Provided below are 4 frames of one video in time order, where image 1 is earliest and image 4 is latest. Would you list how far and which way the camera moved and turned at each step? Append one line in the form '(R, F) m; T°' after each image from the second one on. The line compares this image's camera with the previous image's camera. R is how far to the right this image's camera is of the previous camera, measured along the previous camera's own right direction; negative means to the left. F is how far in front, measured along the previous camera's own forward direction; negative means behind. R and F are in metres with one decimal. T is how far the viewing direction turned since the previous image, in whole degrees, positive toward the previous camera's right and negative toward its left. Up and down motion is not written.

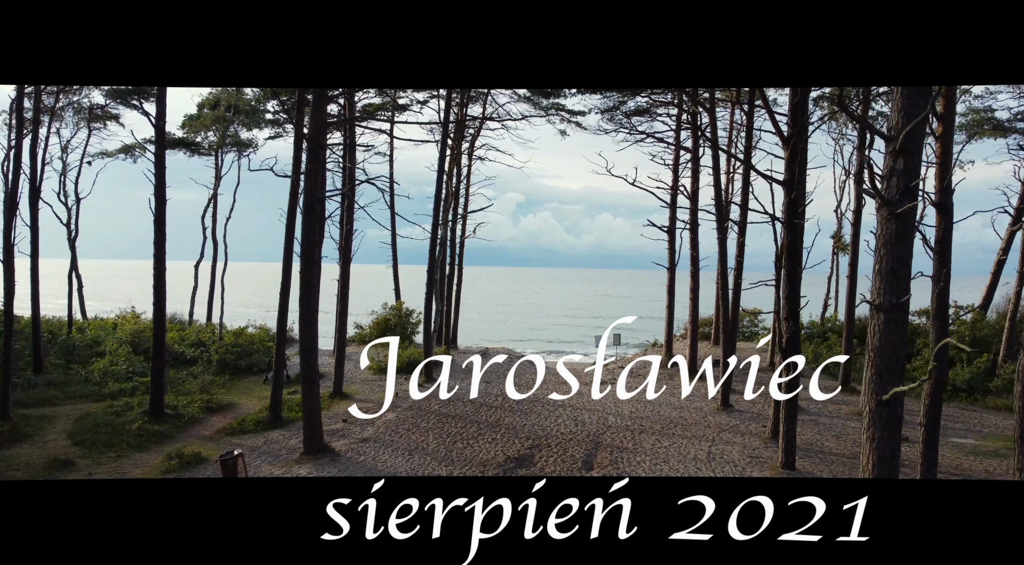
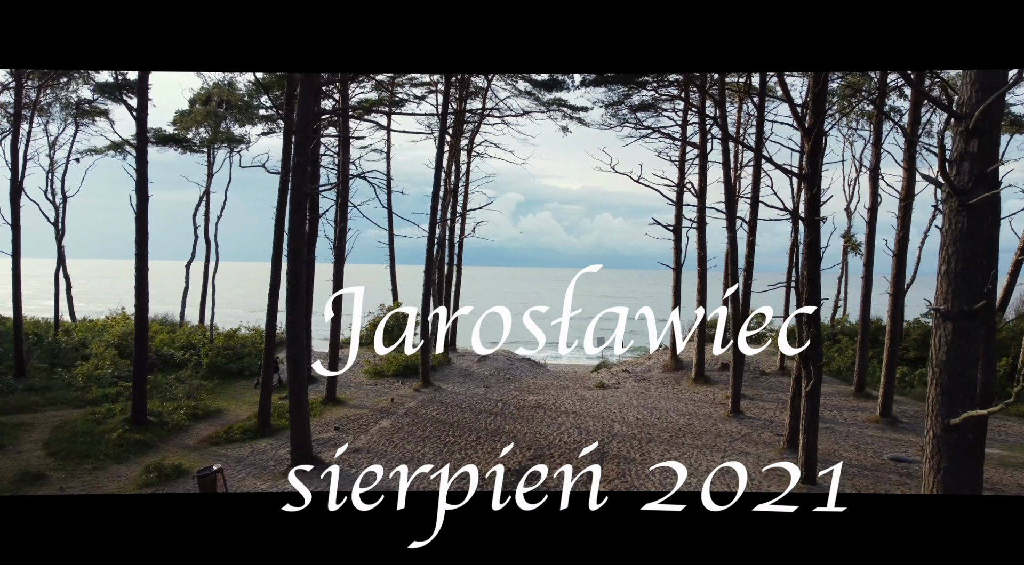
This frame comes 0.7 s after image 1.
(0.0, +0.7) m; 0°
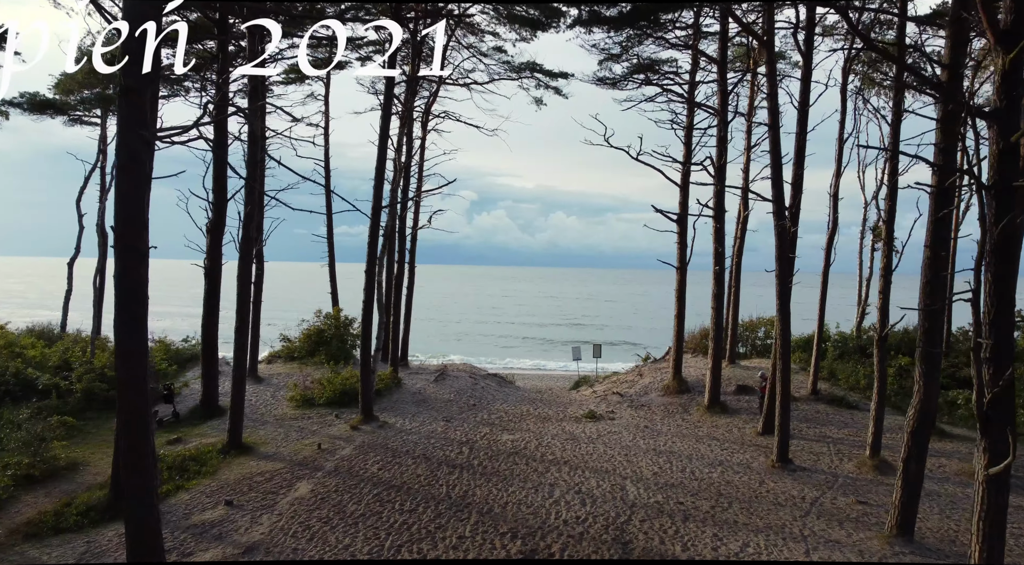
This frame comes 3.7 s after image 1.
(-0.2, +4.1) m; +3°
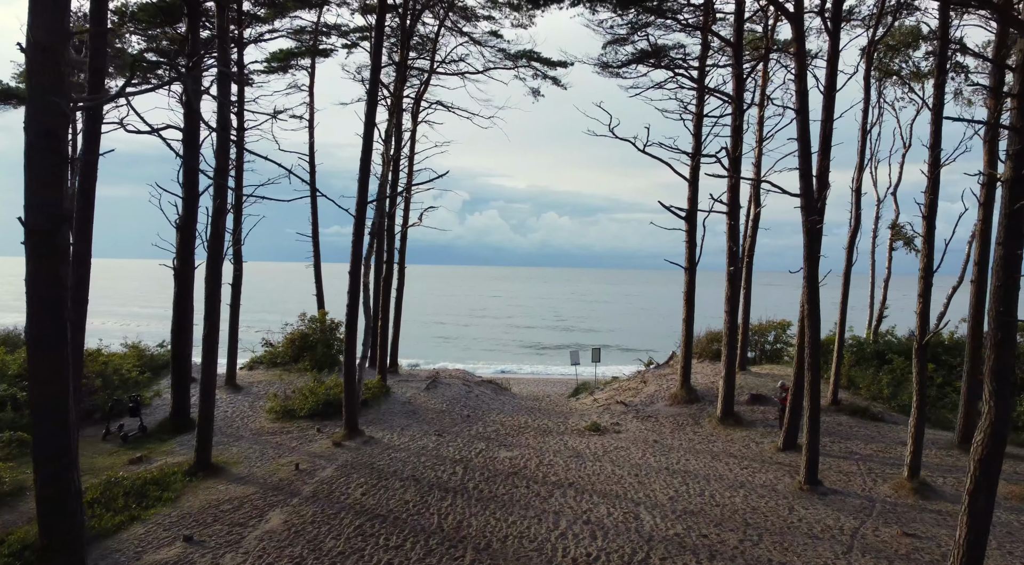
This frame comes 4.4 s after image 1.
(-0.1, +1.1) m; +1°
